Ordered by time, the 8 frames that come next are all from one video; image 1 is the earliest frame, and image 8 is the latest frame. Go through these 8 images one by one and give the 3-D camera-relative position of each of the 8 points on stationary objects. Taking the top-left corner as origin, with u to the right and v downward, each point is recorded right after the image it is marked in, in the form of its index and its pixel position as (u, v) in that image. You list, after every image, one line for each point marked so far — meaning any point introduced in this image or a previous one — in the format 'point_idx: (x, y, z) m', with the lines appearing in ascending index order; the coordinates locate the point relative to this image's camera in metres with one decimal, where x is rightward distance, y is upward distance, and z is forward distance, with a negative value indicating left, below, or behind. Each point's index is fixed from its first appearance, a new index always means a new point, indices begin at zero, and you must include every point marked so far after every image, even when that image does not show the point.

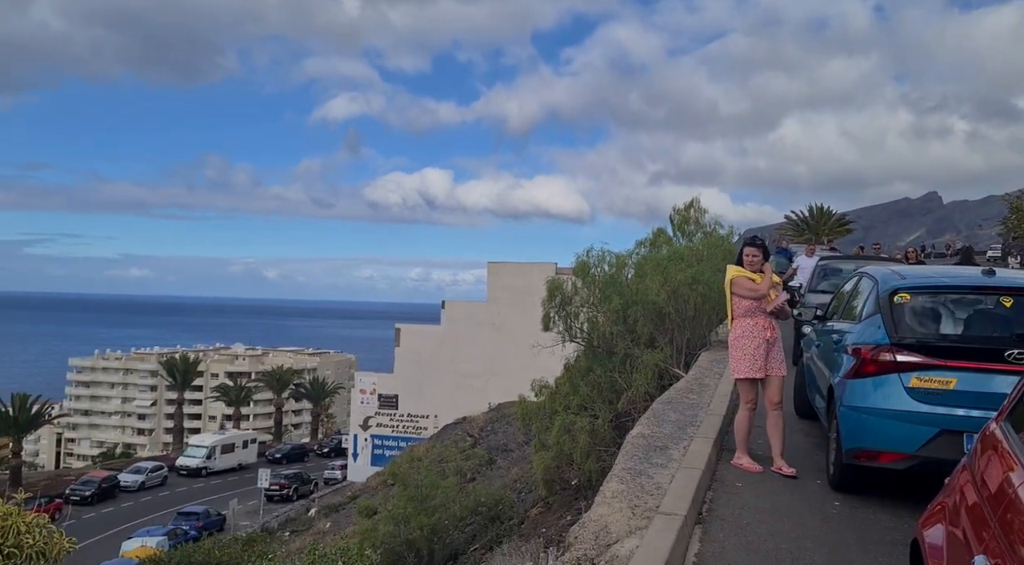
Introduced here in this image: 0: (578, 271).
0: (+1.1, +0.2, +13.3) m
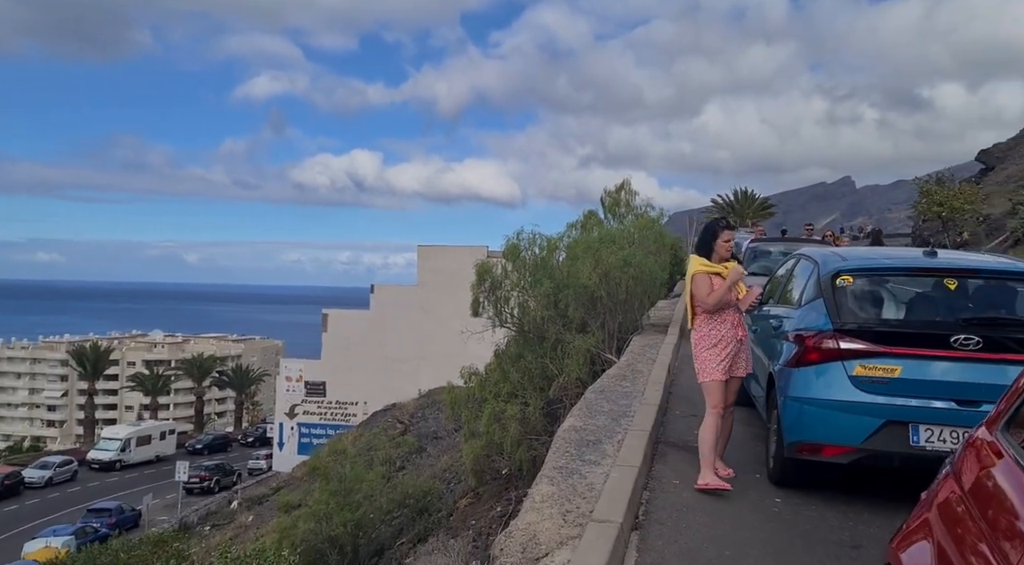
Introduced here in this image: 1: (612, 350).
0: (-0.1, +0.5, +12.9) m
1: (+1.6, -1.1, +12.6) m
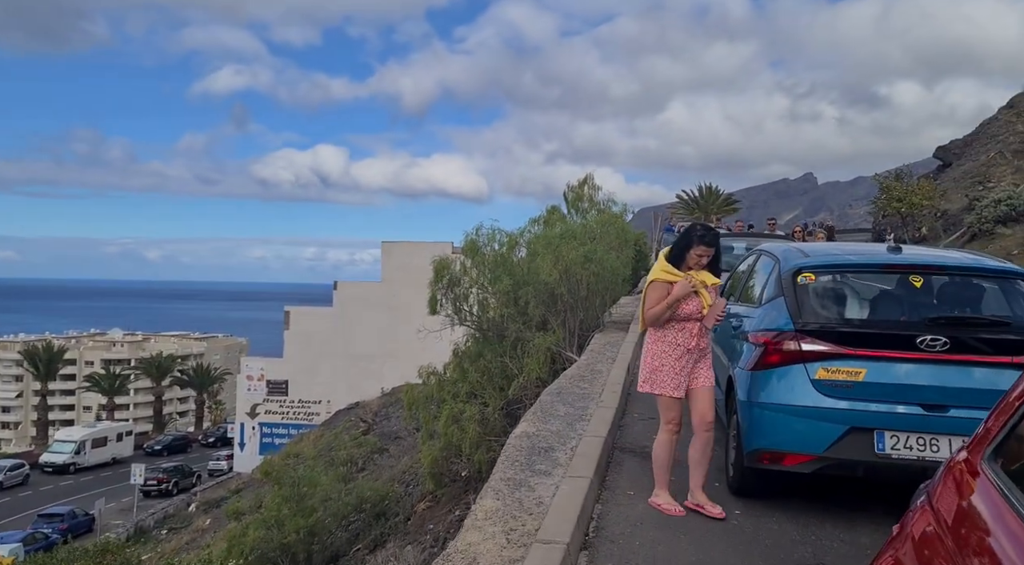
0: (-0.7, +0.5, +12.6) m
1: (+1.0, -1.0, +12.3) m
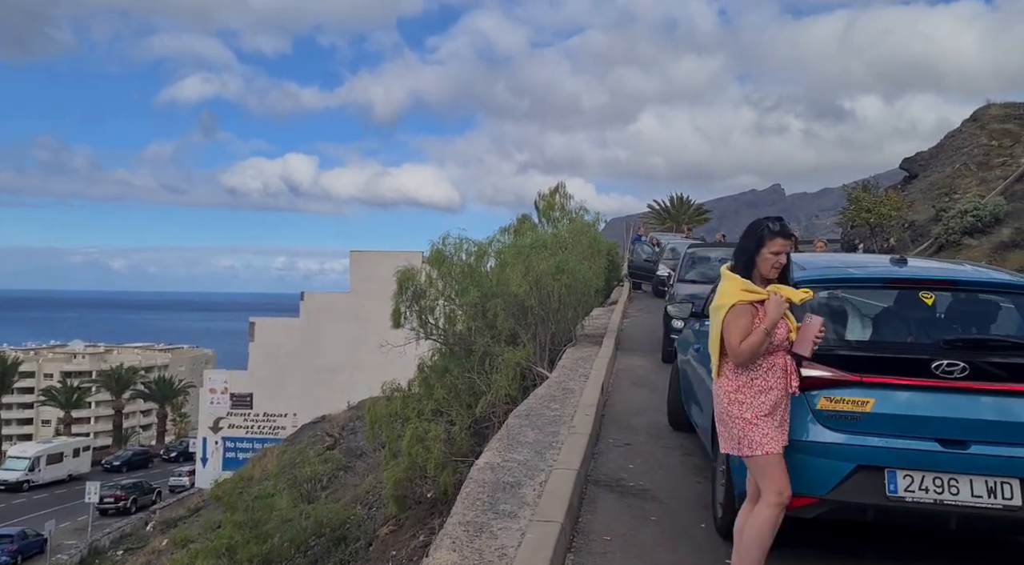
0: (-1.2, +0.3, +12.0) m
1: (+0.5, -1.2, +11.8) m
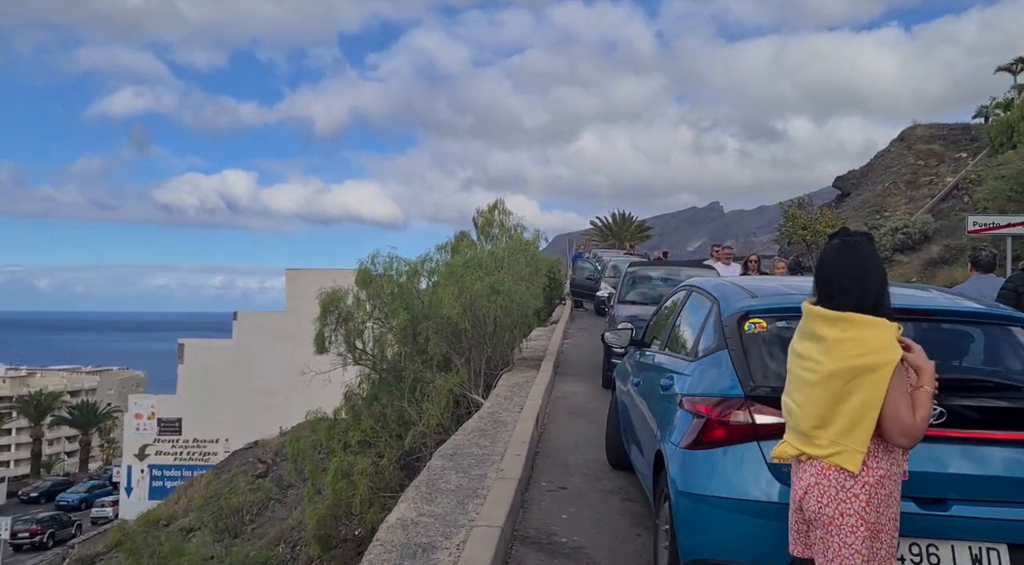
0: (-2.2, 0.0, +11.3) m
1: (-0.5, -1.5, +11.2) m
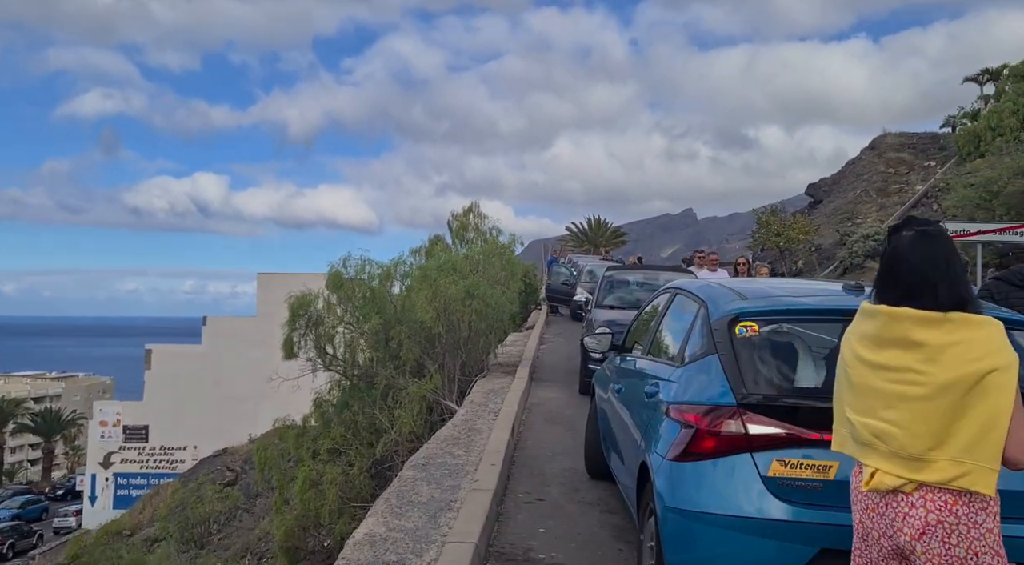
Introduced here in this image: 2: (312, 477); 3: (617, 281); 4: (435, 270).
0: (-2.5, 0.0, +11.0) m
1: (-0.8, -1.6, +10.9) m
2: (-2.4, -2.3, +9.2) m
3: (+1.4, 0.0, +10.2) m
4: (-1.1, +0.2, +11.2) m
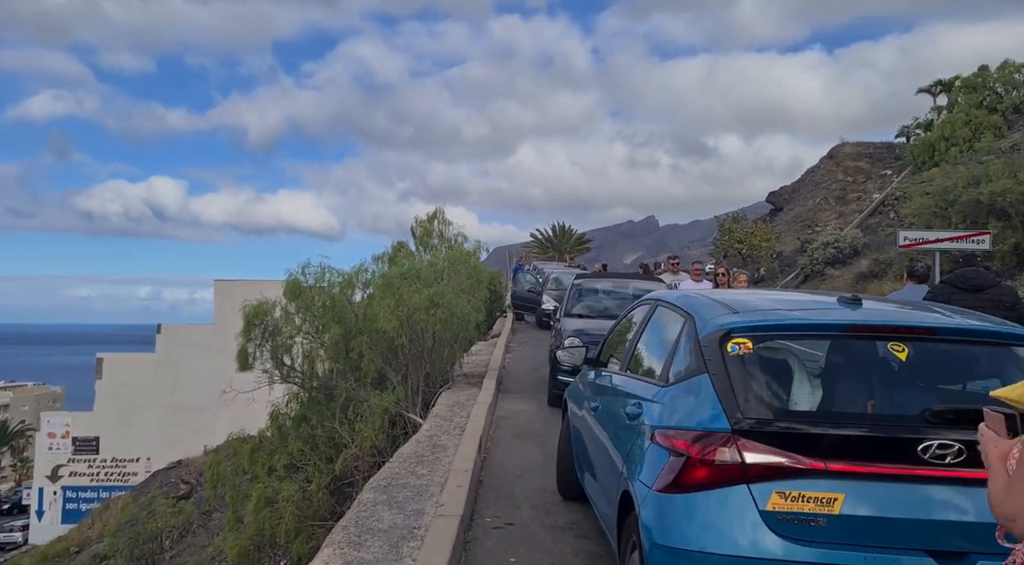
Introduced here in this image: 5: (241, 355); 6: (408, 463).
0: (-3.0, -0.1, +10.6) m
1: (-1.3, -1.7, +10.6) m
2: (-2.7, -2.4, +8.7) m
3: (+0.9, -0.1, +9.9) m
4: (-1.6, +0.1, +10.8) m
5: (-3.6, -1.0, +10.3) m
6: (-0.8, -1.4, +6.0) m
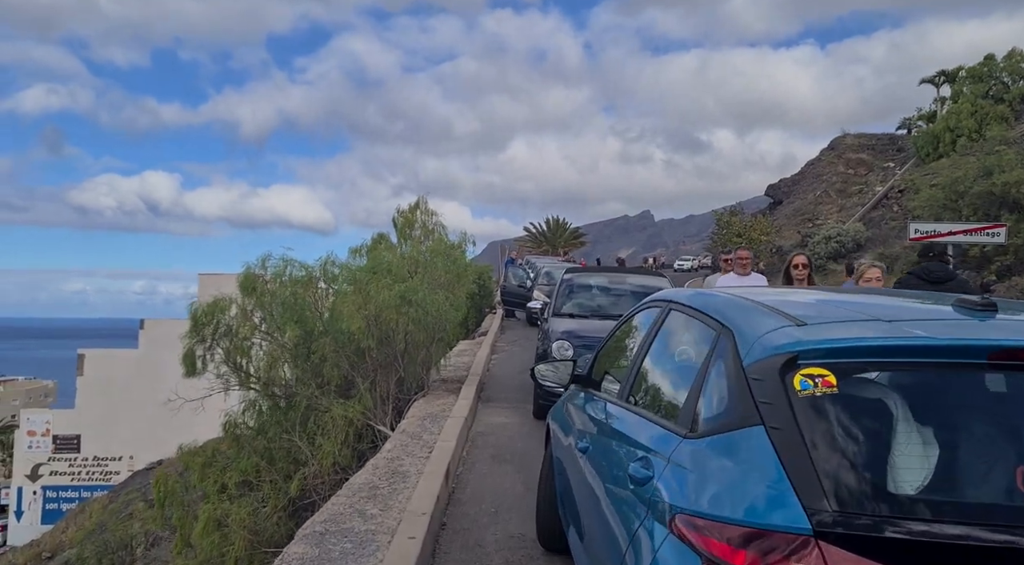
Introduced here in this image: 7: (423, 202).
0: (-3.2, -0.1, +9.4) m
1: (-1.5, -1.6, +9.4) m
2: (-2.9, -2.3, +7.6) m
3: (+0.7, 0.0, +8.8) m
4: (-1.8, +0.1, +9.7) m
5: (-3.8, -0.9, +9.2) m
6: (-1.0, -1.4, +4.9) m
7: (-1.8, +1.6, +15.5) m
